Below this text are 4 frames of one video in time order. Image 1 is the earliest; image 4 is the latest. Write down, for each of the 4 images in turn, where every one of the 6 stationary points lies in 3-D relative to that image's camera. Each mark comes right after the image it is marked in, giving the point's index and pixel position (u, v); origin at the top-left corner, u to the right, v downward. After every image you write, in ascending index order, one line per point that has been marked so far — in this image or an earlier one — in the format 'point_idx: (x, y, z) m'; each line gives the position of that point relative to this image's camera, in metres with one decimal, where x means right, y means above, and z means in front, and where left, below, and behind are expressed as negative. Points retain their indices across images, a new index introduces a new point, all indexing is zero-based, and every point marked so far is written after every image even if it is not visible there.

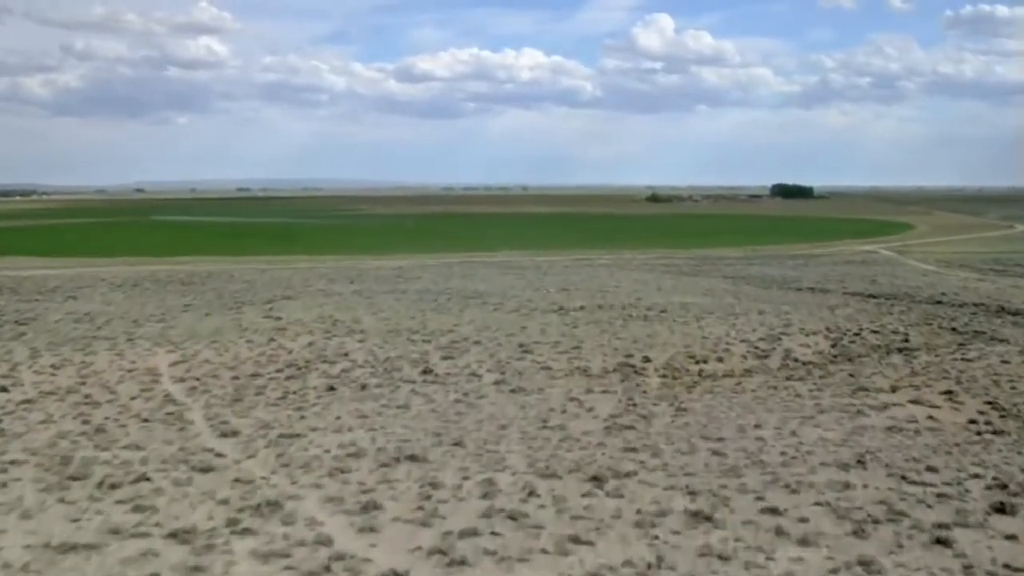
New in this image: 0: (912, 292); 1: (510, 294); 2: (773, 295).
0: (+7.1, -0.1, +18.2) m
1: (-0.1, -0.1, +15.0) m
2: (+4.3, -0.1, +17.0) m
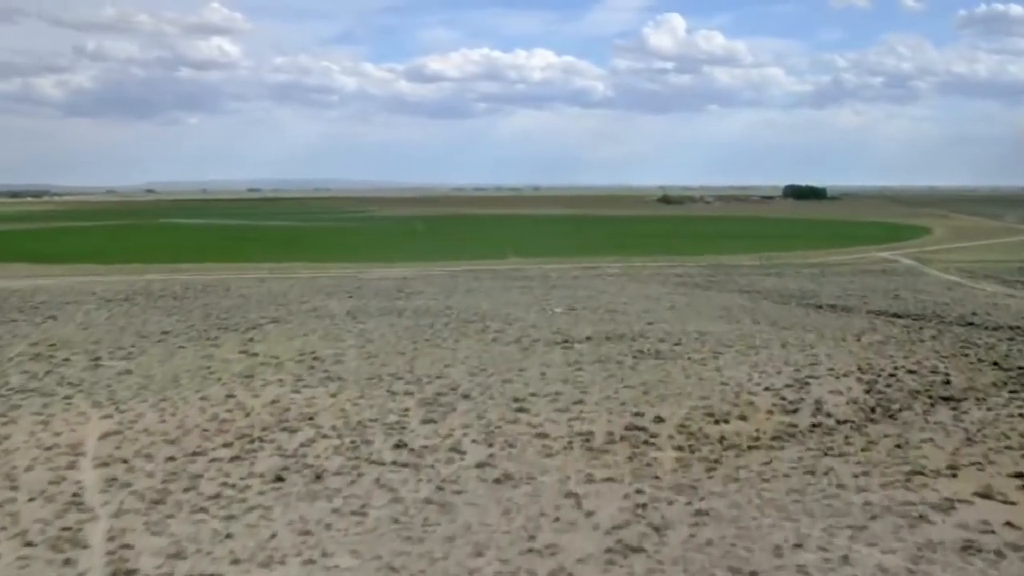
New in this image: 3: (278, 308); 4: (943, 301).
0: (+7.1, -0.4, +17.2) m
1: (0.0, -0.4, +14.1) m
2: (+4.3, -0.5, +16.0) m
3: (-4.0, -0.3, +17.5) m
4: (+8.1, -0.2, +19.3) m
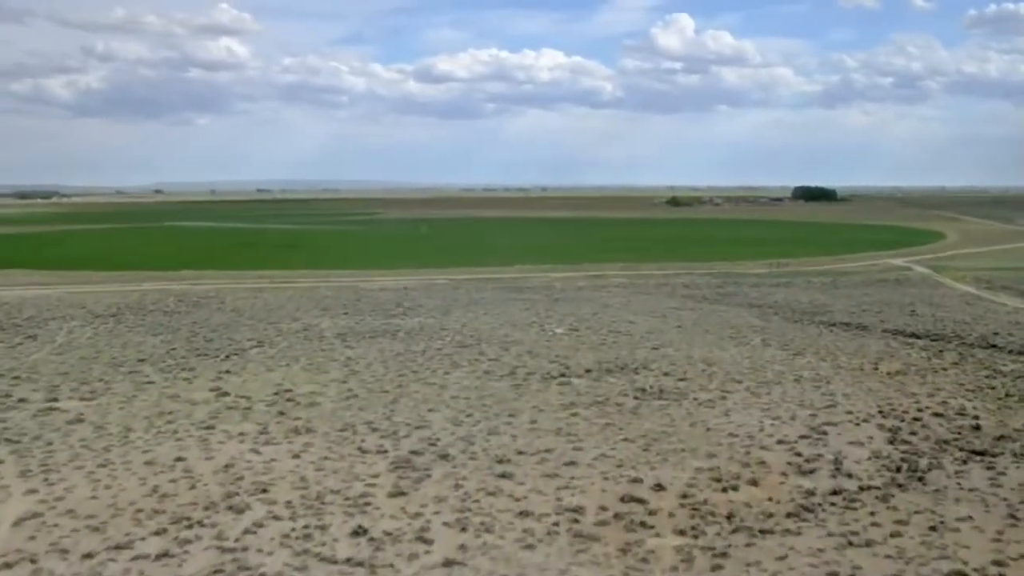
0: (+7.1, -0.7, +16.4) m
1: (-0.1, -0.7, +13.3) m
2: (+4.3, -0.7, +15.3) m
3: (-4.0, -0.6, +16.9) m
4: (+8.1, -0.5, +18.5) m
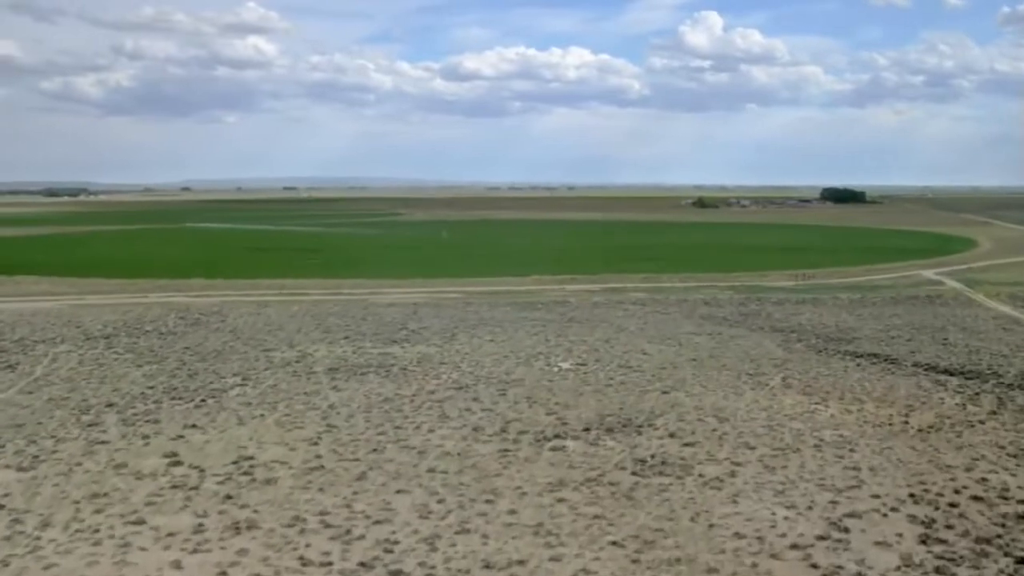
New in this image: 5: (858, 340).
0: (+7.2, -1.2, +15.3) m
1: (-0.1, -1.2, +12.4) m
2: (+4.3, -1.2, +14.2) m
3: (-3.9, -1.1, +16.0) m
4: (+8.2, -1.0, +17.4) m
5: (+6.3, -0.9, +18.8) m
